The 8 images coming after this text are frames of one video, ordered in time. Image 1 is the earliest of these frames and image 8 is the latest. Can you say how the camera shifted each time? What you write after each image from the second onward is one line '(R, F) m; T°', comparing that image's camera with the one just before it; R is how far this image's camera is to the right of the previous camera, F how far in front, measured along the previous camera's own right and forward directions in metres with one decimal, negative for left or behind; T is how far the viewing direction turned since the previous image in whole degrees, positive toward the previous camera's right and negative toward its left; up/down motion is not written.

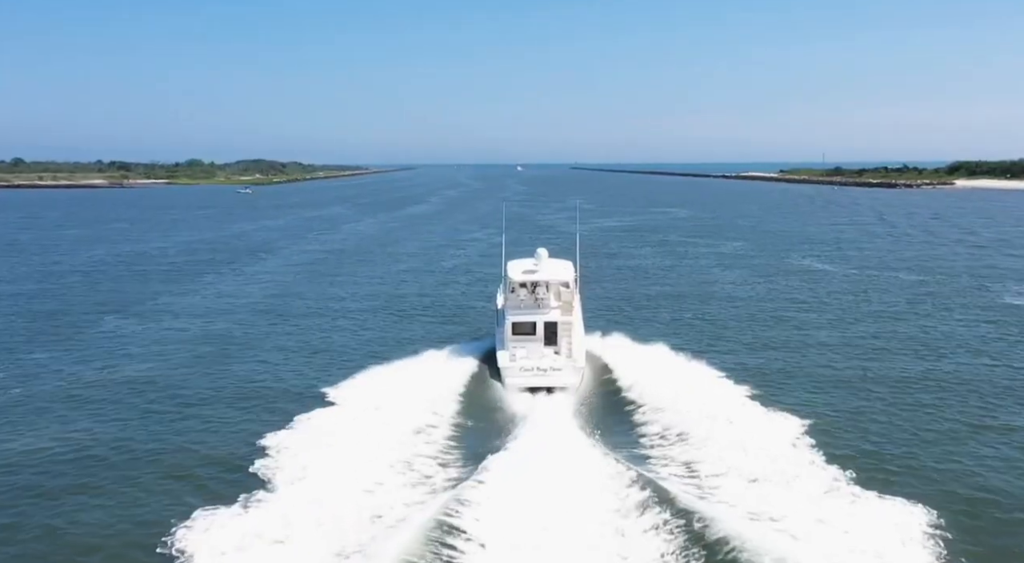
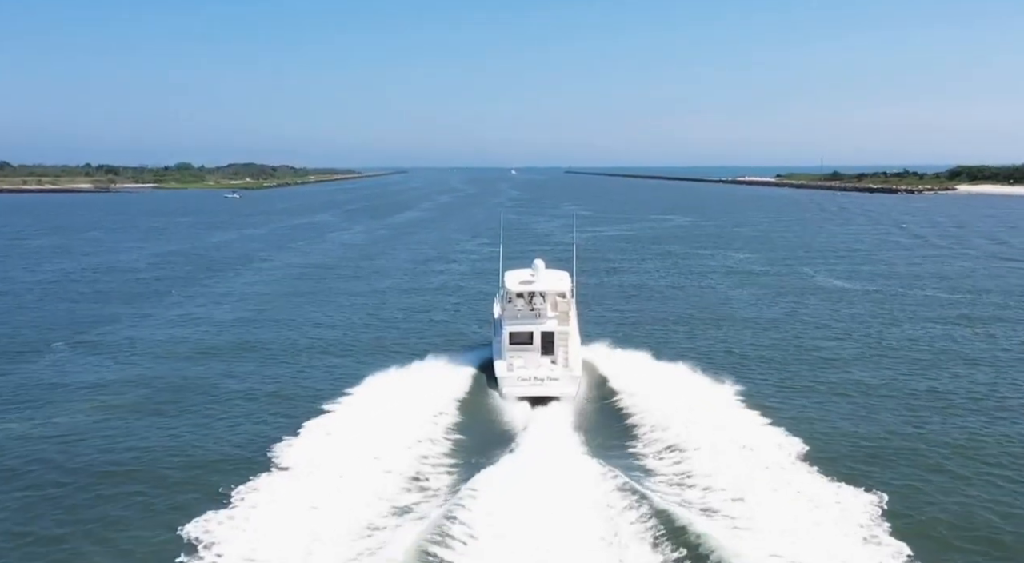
(0.0, +3.4) m; 0°
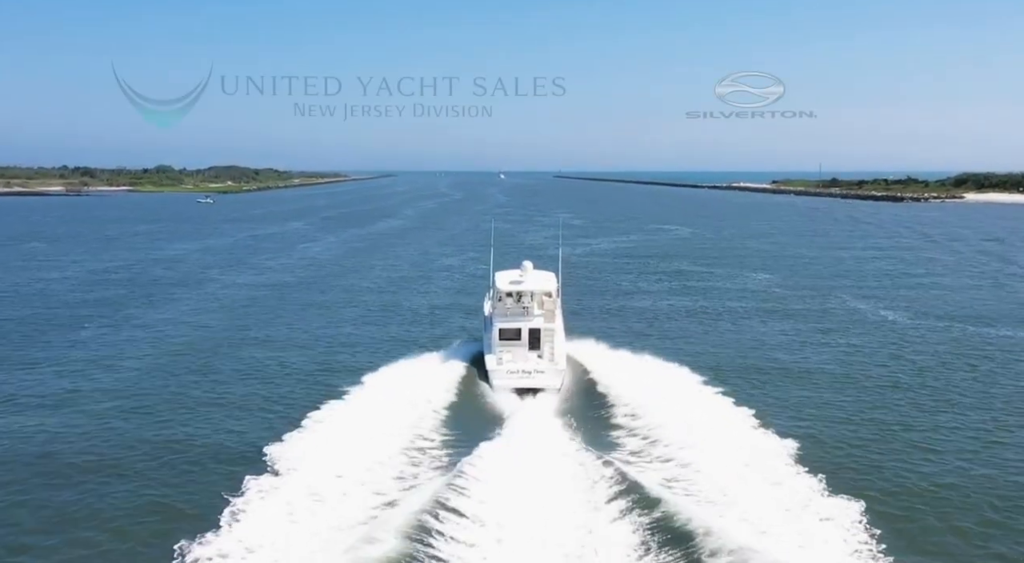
(0.0, +7.2) m; +1°
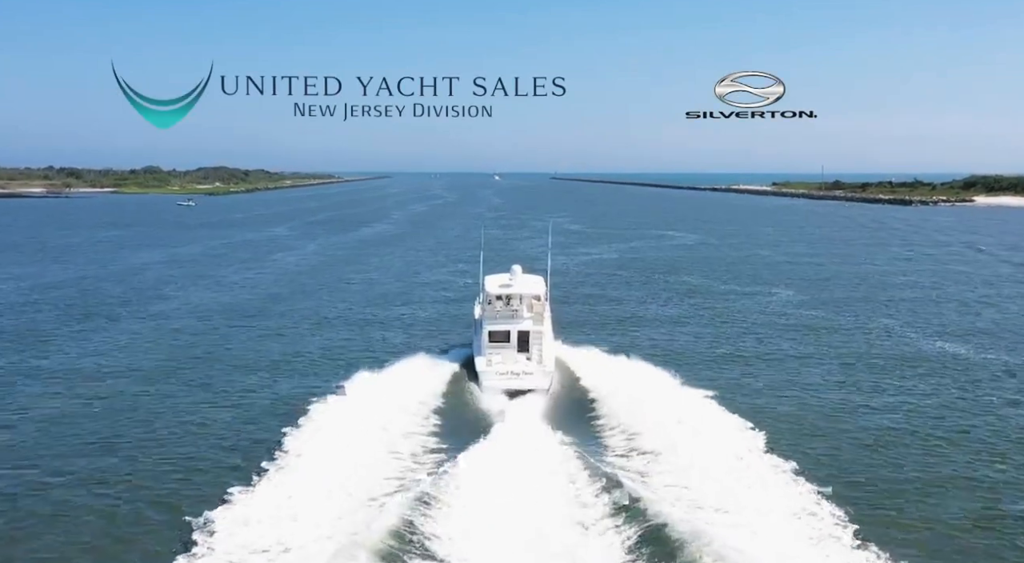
(+0.1, +5.5) m; 0°
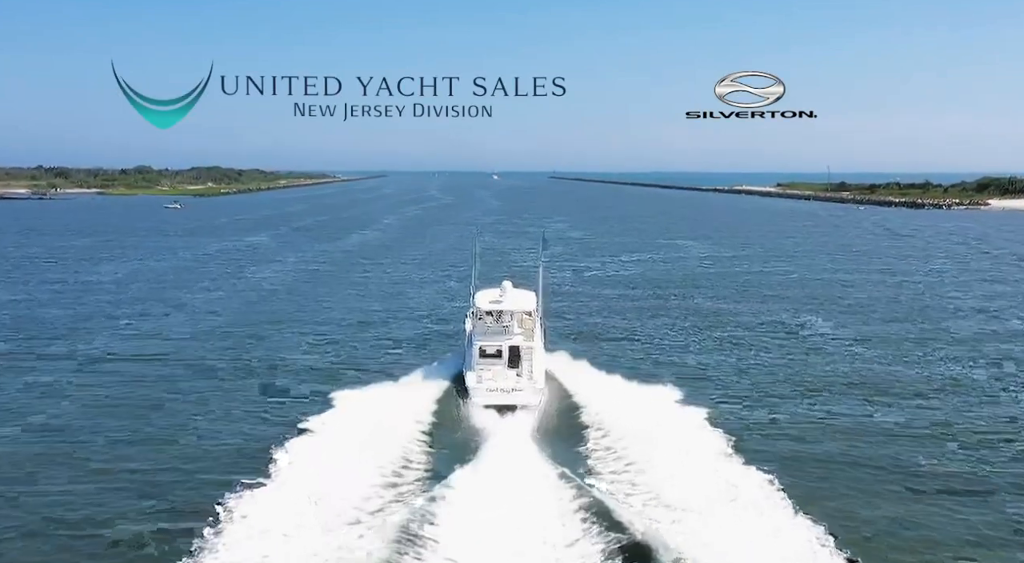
(+0.2, +5.4) m; 0°
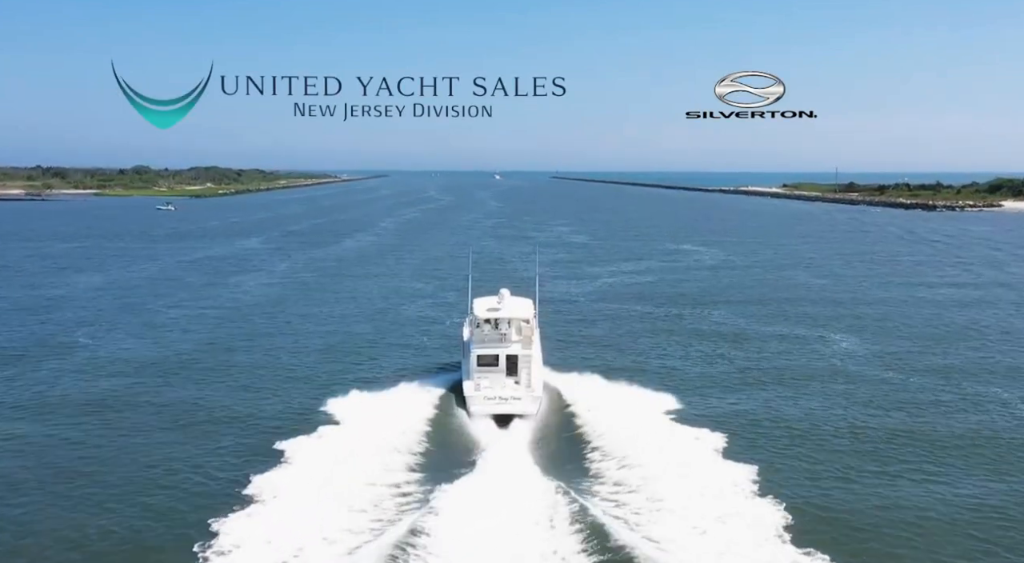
(0.0, +3.3) m; 0°
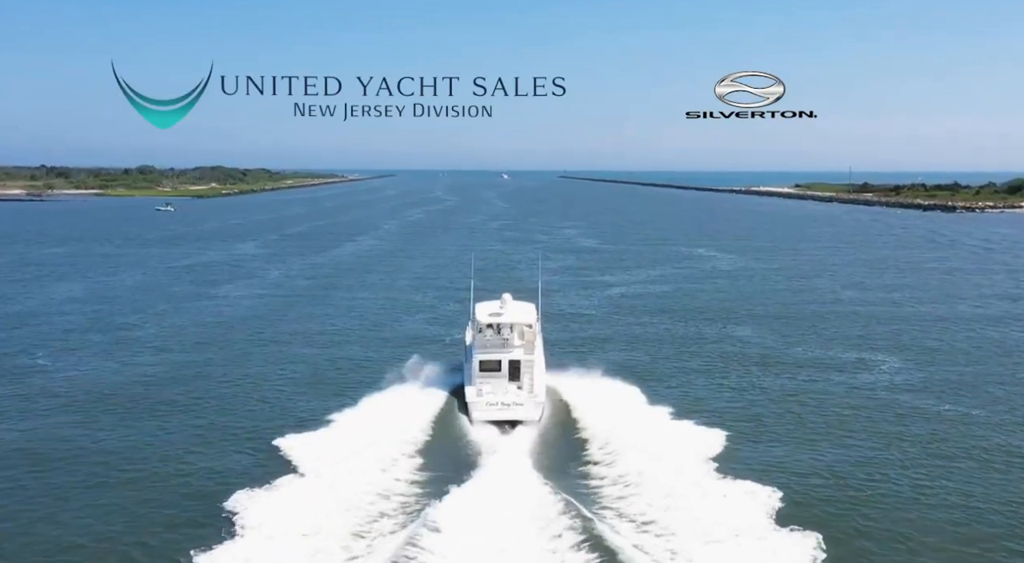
(+0.1, +3.4) m; -1°
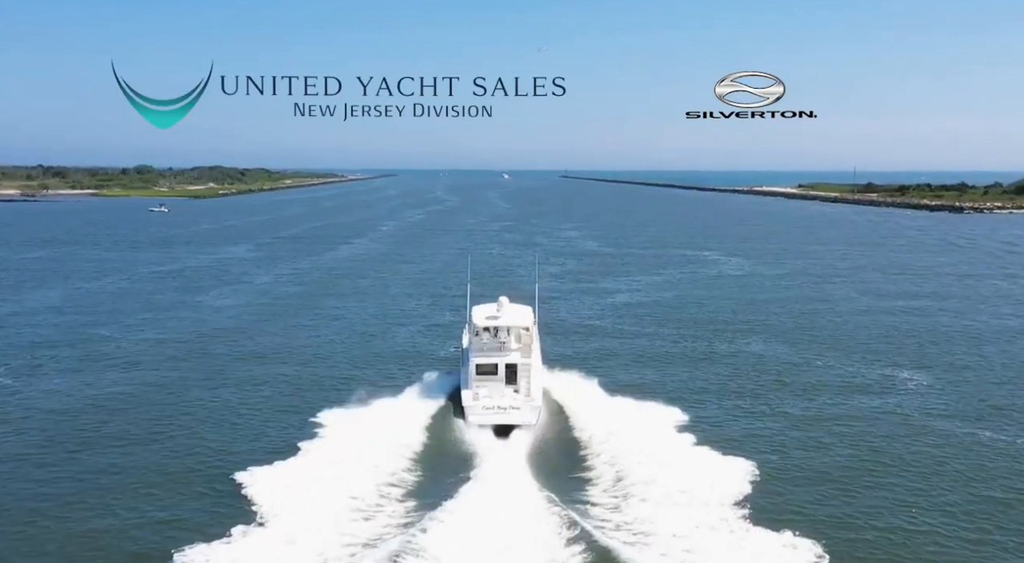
(+0.1, +2.4) m; 0°
